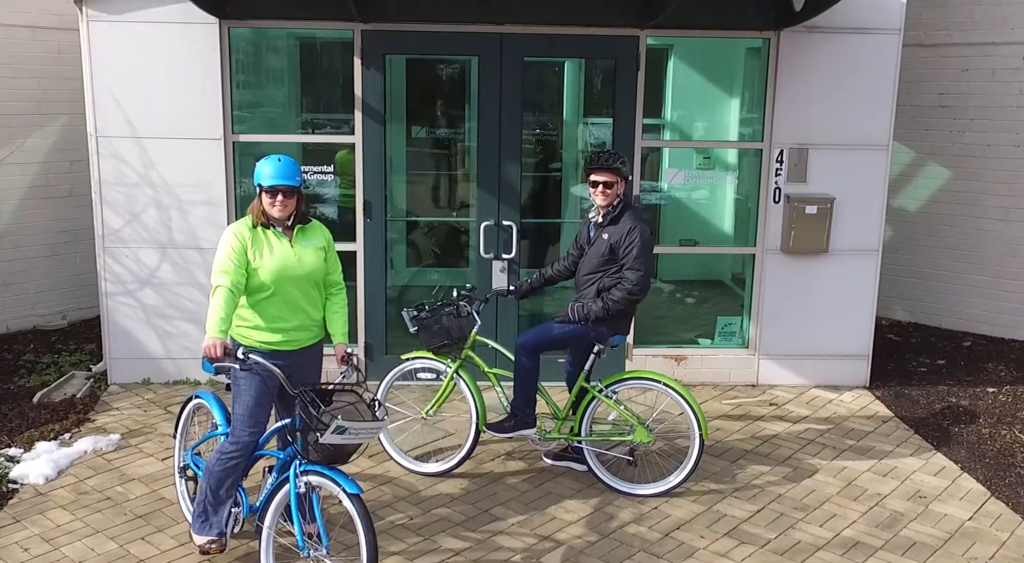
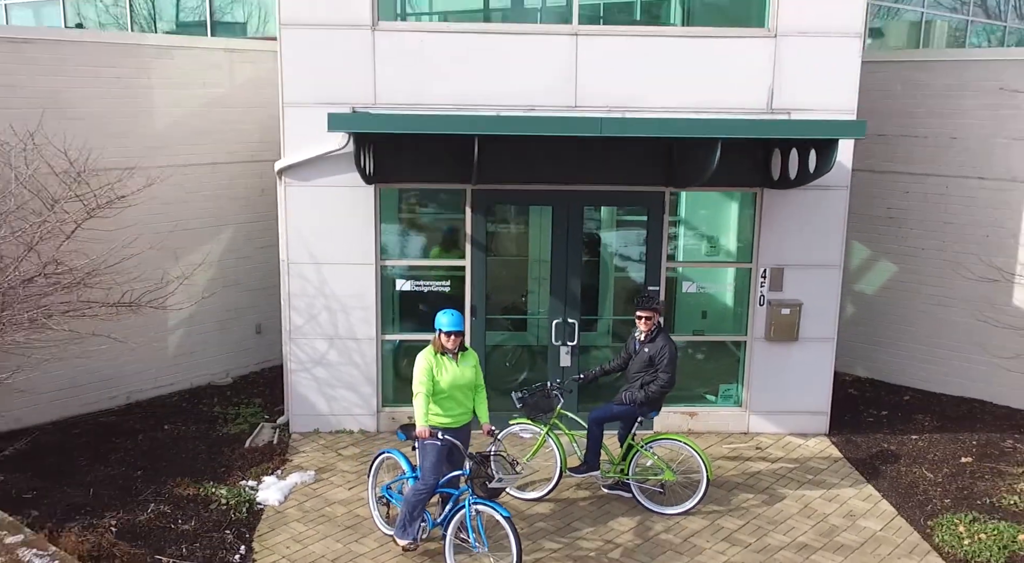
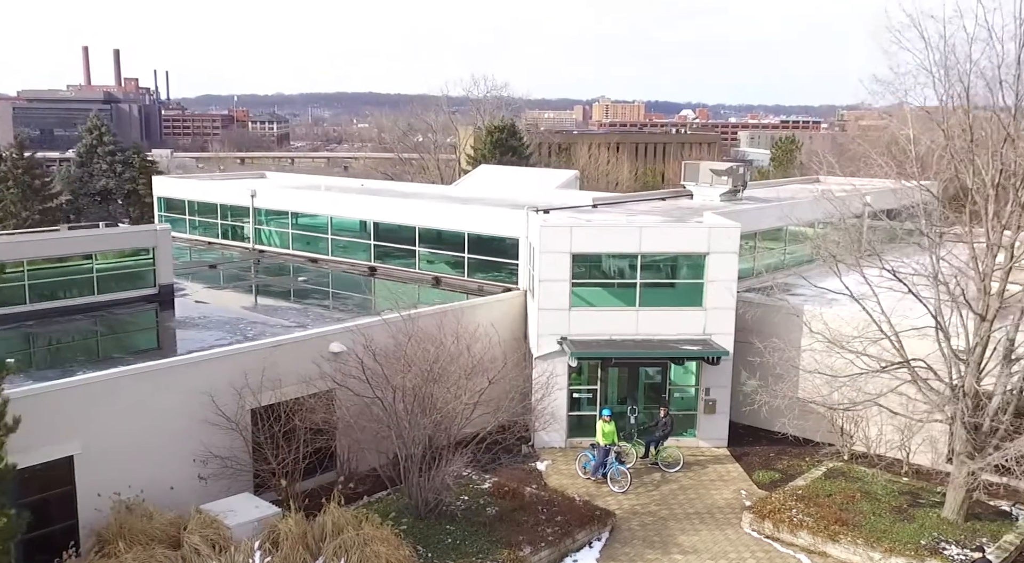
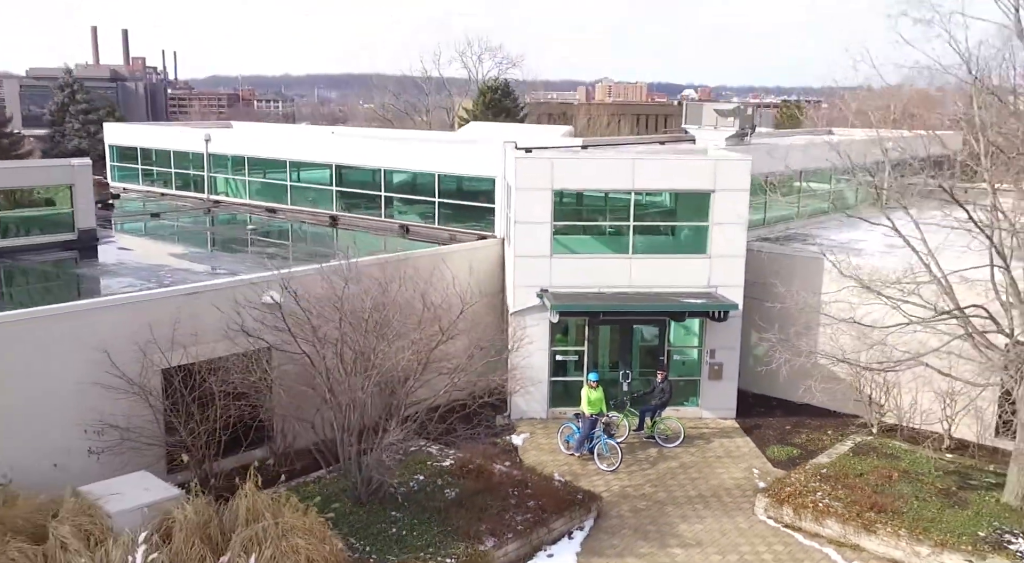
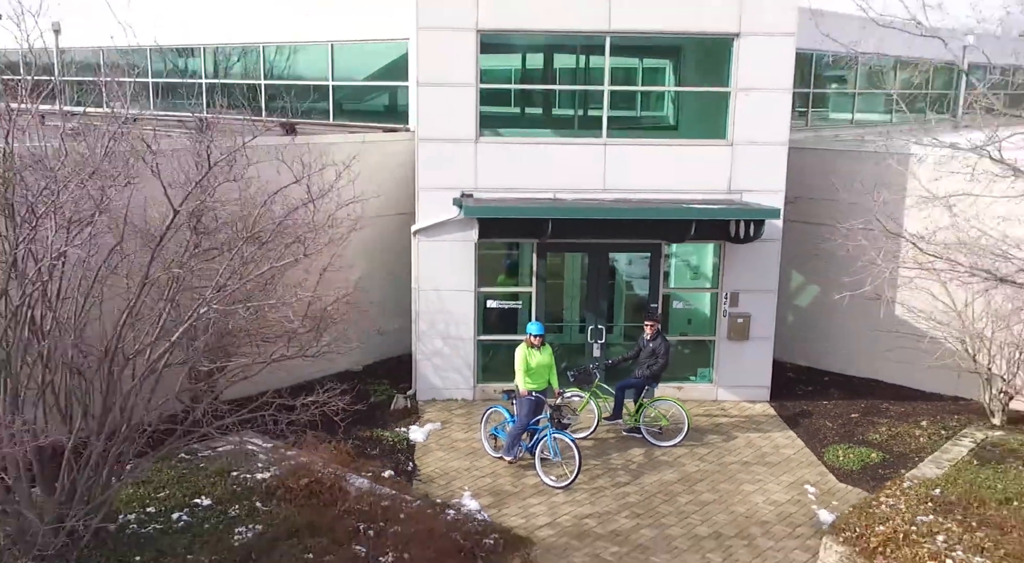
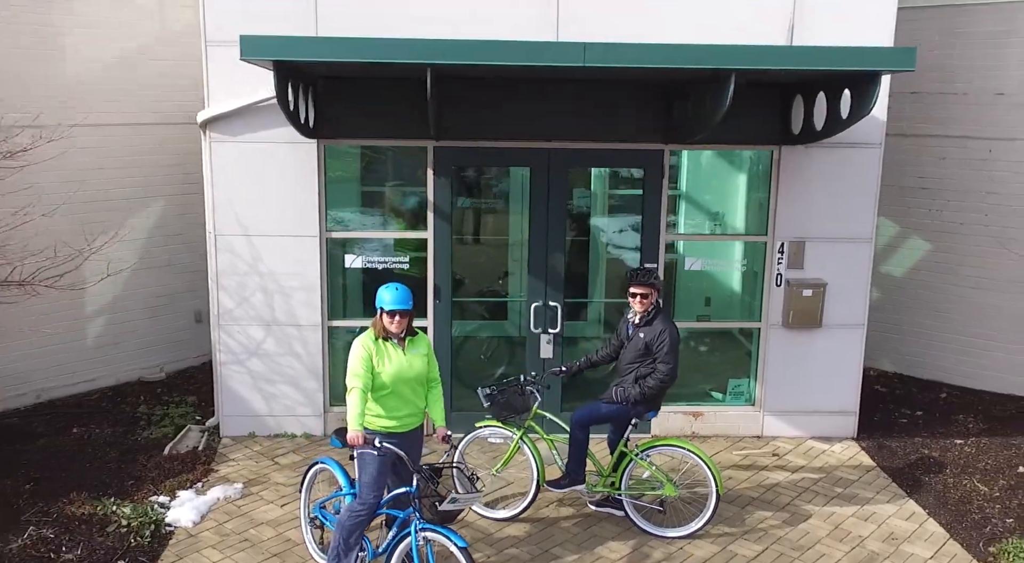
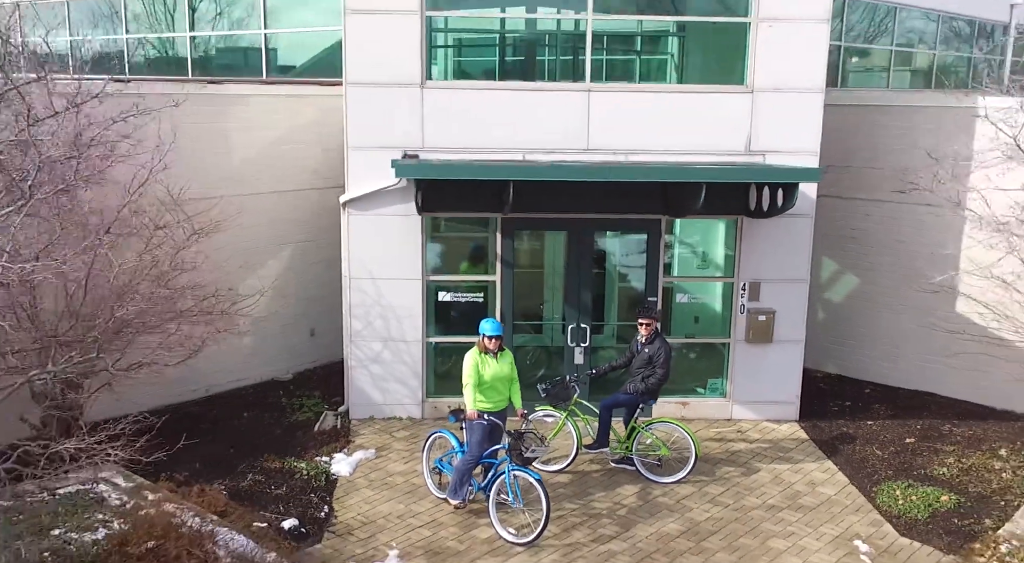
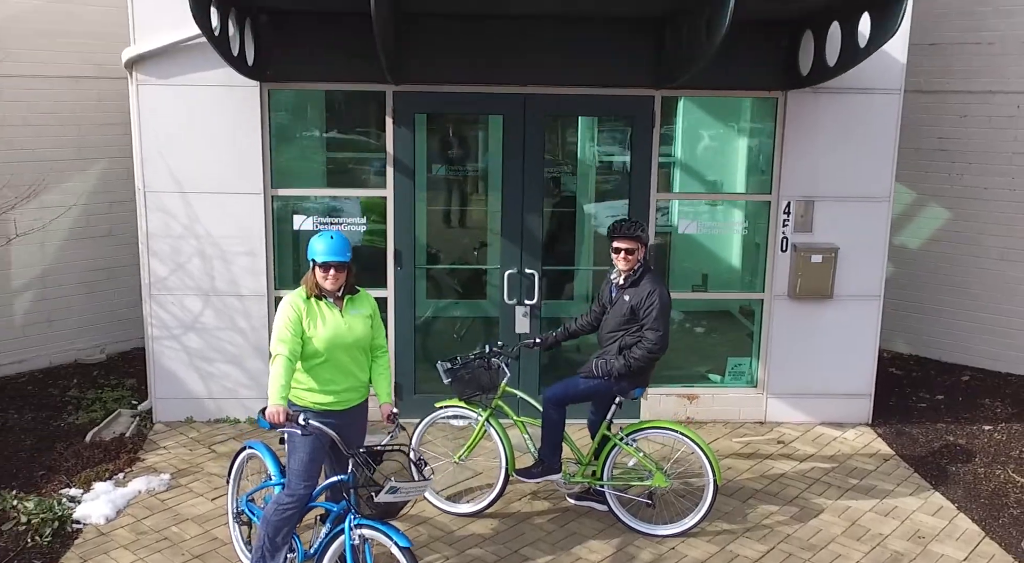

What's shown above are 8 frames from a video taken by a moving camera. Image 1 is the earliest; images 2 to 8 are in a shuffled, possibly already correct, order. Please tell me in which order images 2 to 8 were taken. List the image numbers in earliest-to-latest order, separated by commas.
8, 6, 2, 7, 5, 4, 3
